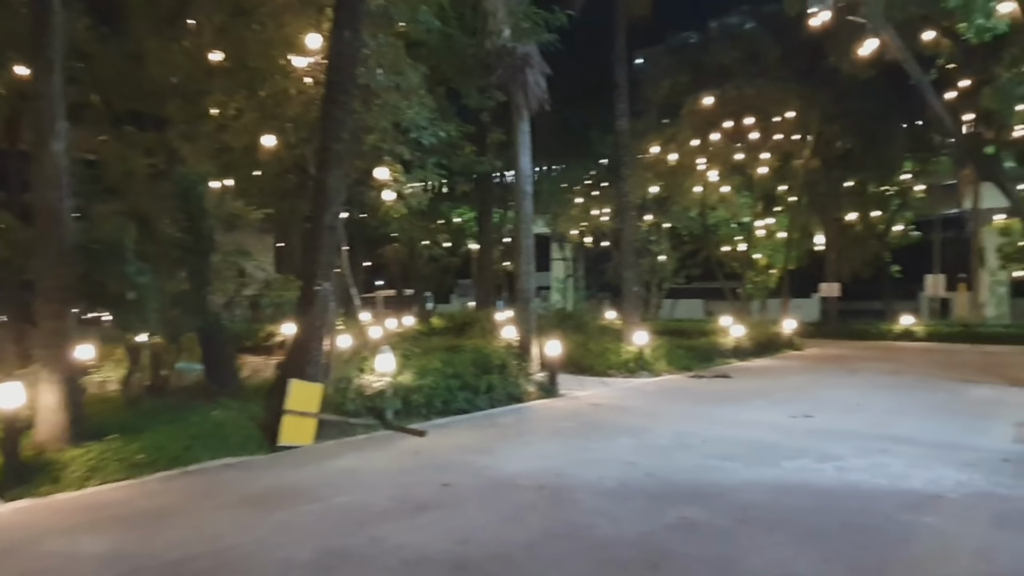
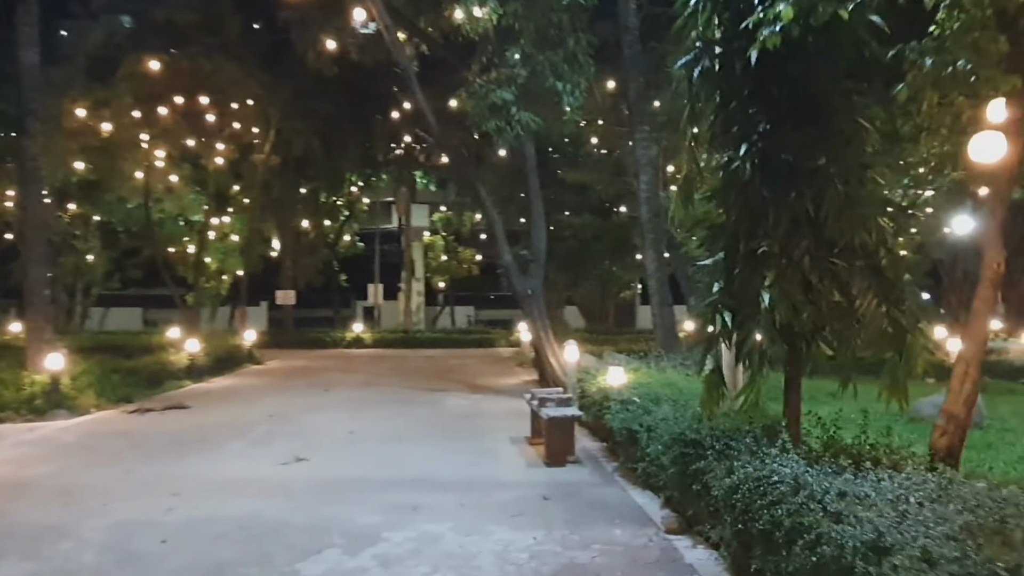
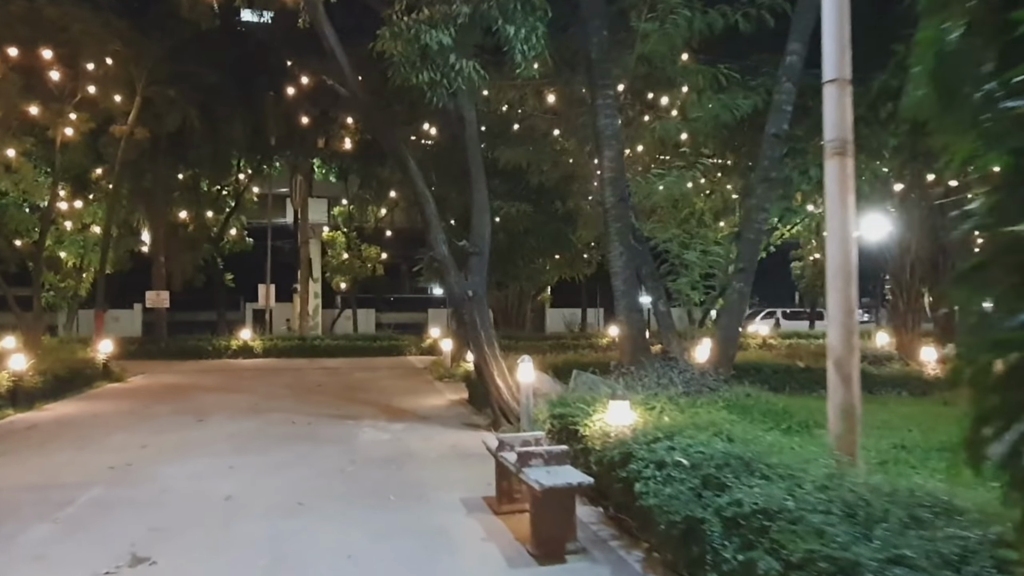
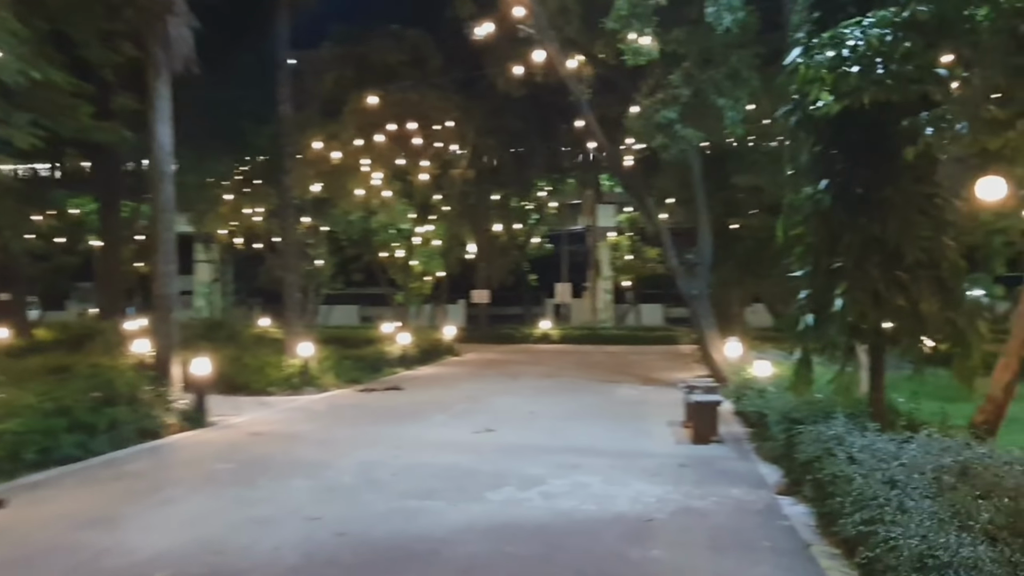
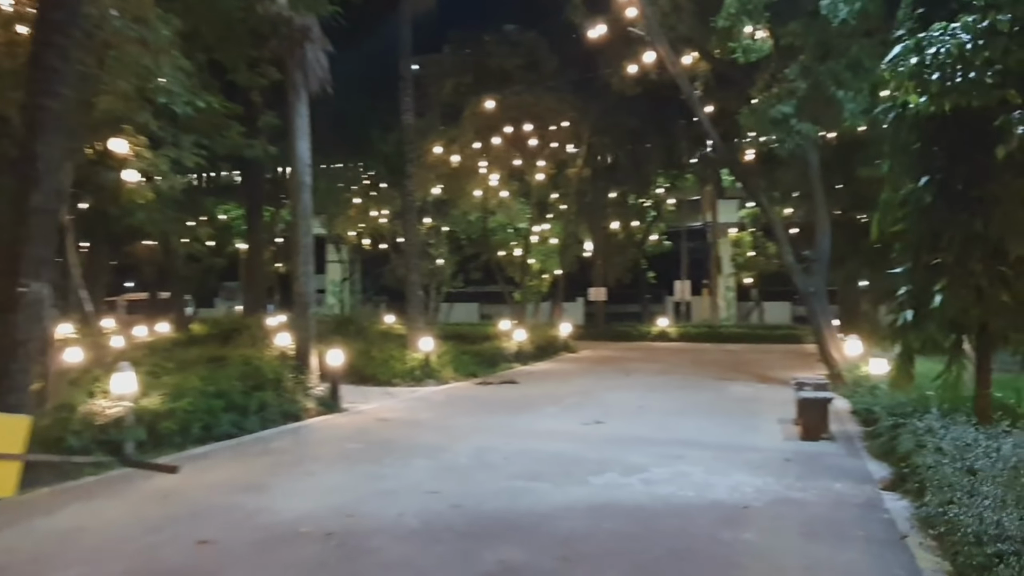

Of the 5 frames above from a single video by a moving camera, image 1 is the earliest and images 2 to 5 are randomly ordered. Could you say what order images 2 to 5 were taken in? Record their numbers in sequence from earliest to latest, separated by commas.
5, 4, 2, 3
